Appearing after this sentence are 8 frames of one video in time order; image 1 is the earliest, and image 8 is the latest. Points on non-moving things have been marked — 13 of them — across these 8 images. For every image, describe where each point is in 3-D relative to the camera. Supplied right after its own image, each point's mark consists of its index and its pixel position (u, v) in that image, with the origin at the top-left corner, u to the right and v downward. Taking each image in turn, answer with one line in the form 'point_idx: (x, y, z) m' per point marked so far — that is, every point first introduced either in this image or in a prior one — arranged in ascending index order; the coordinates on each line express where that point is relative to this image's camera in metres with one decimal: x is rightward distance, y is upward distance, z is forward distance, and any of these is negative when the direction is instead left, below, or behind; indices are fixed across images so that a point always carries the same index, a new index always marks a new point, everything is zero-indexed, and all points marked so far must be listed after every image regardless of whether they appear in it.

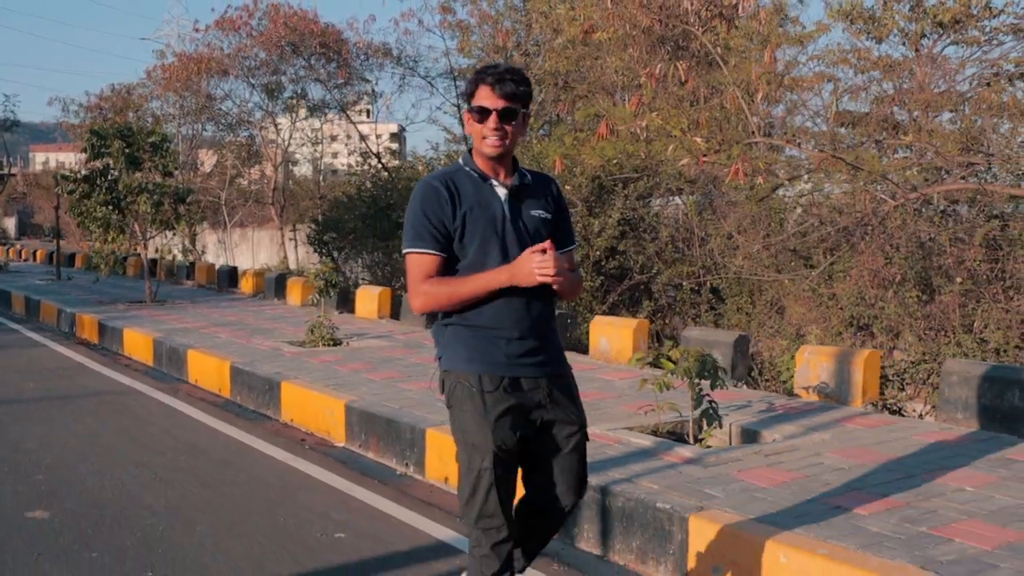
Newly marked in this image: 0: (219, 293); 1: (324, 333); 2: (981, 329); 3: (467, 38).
0: (-4.6, -0.1, +15.7) m
1: (-1.7, -0.4, +8.7) m
2: (+3.8, -0.3, +8.4) m
3: (-0.7, +4.6, +18.9) m
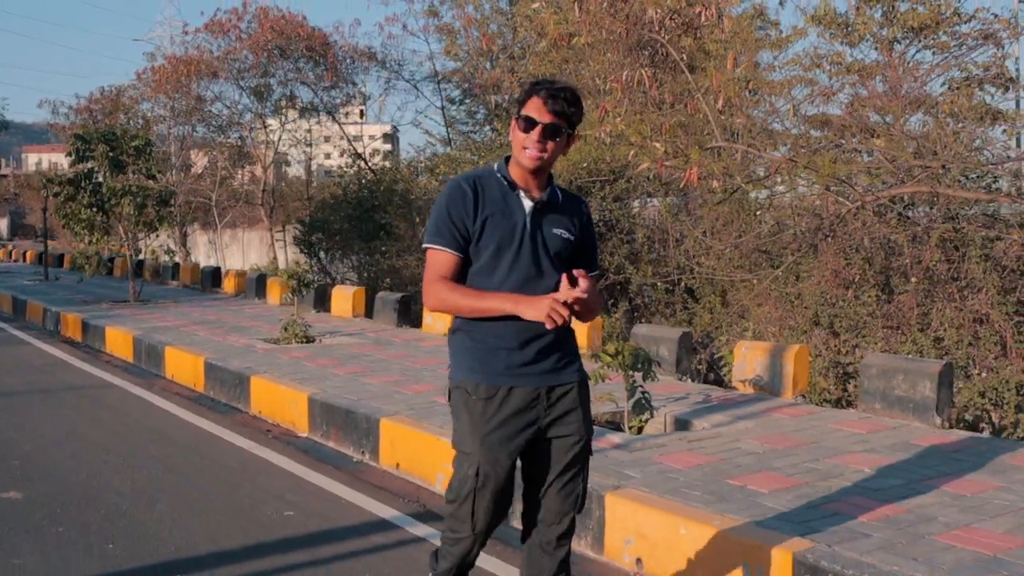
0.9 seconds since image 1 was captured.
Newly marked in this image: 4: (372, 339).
0: (-4.9, -0.1, +15.9) m
1: (-2.0, -0.4, +8.9) m
2: (+3.5, -0.3, +8.6) m
3: (-1.0, +4.6, +19.1) m
4: (-1.4, -0.4, +9.4) m
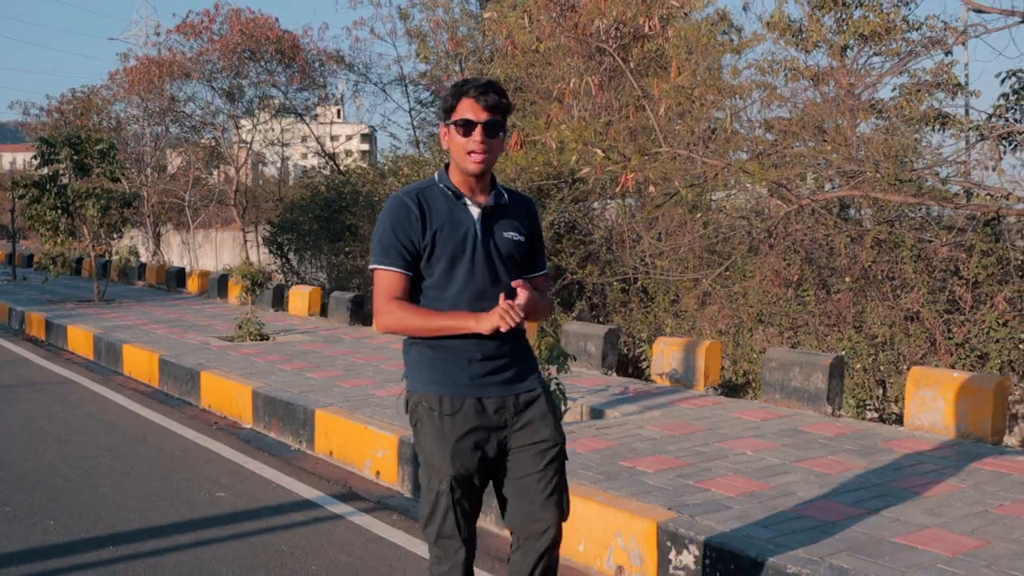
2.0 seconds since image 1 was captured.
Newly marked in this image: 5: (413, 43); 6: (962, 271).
0: (-5.4, -0.1, +16.1) m
1: (-2.4, -0.4, +9.2) m
2: (+3.1, -0.3, +9.0) m
3: (-1.6, +4.6, +19.4) m
4: (-1.9, -0.4, +9.7) m
5: (-1.8, +4.7, +19.9) m
6: (+3.7, +0.1, +8.4) m
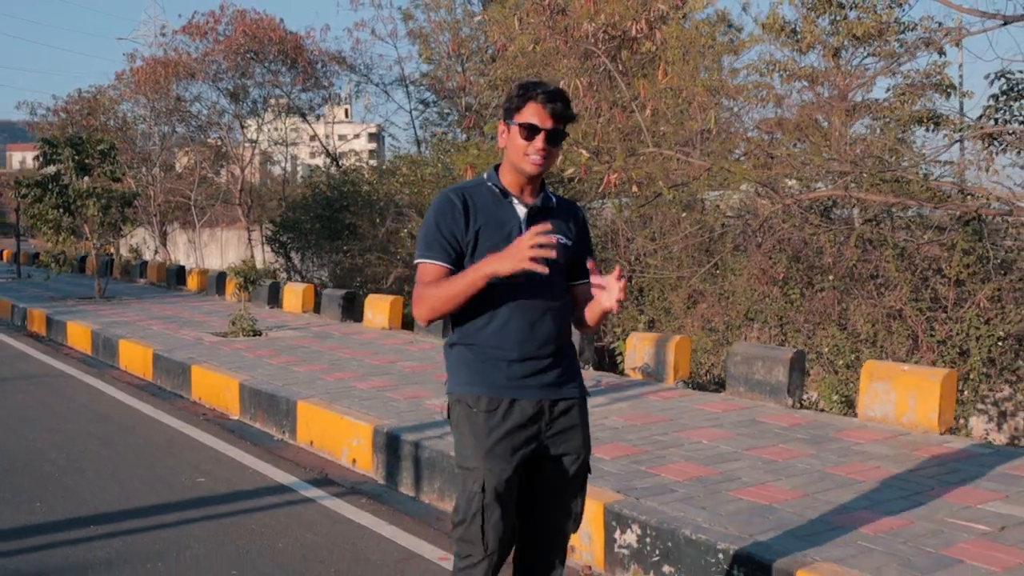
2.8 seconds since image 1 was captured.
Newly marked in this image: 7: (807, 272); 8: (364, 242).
0: (-5.4, 0.0, +16.3) m
1: (-2.5, -0.3, +9.4) m
2: (+3.1, -0.3, +9.2) m
3: (-1.6, +4.6, +19.6) m
4: (-1.9, -0.4, +9.9) m
5: (-1.8, +4.8, +20.1) m
6: (+3.6, +0.1, +8.5) m
7: (+2.7, +0.2, +9.5) m
8: (-2.3, +0.7, +15.7) m
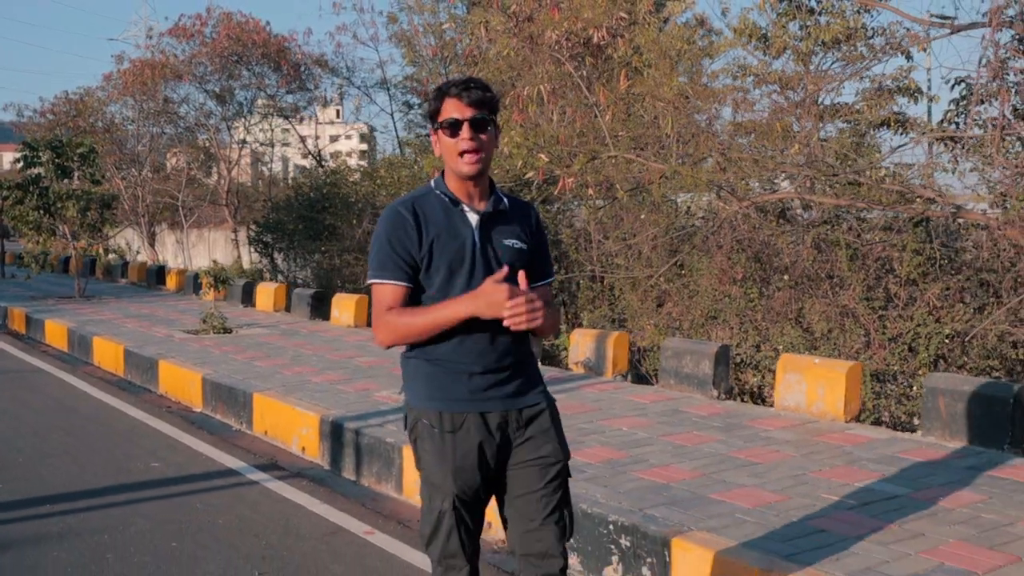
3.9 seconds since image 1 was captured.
0: (-5.8, 0.0, +16.6) m
1: (-2.8, -0.3, +9.7) m
2: (+2.8, -0.3, +9.5) m
3: (-2.0, +4.6, +19.9) m
4: (-2.2, -0.4, +10.1) m
5: (-2.2, +4.8, +20.3) m
6: (+3.3, +0.1, +8.8) m
7: (+2.4, +0.2, +9.8) m
8: (-2.6, +0.7, +15.9) m
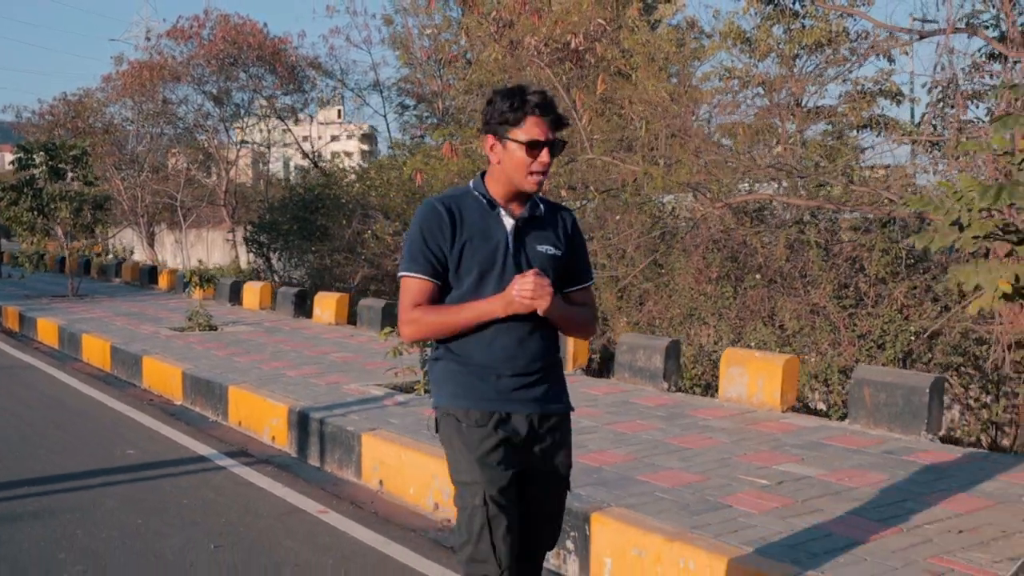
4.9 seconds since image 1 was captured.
0: (-5.9, 0.0, +16.8) m
1: (-2.9, -0.3, +9.9) m
2: (+2.6, -0.3, +9.7) m
3: (-2.1, +4.6, +20.1) m
4: (-2.4, -0.4, +10.4) m
5: (-2.3, +4.8, +20.6) m
6: (+3.1, +0.2, +9.1) m
7: (+2.2, +0.2, +10.1) m
8: (-2.8, +0.7, +16.2) m
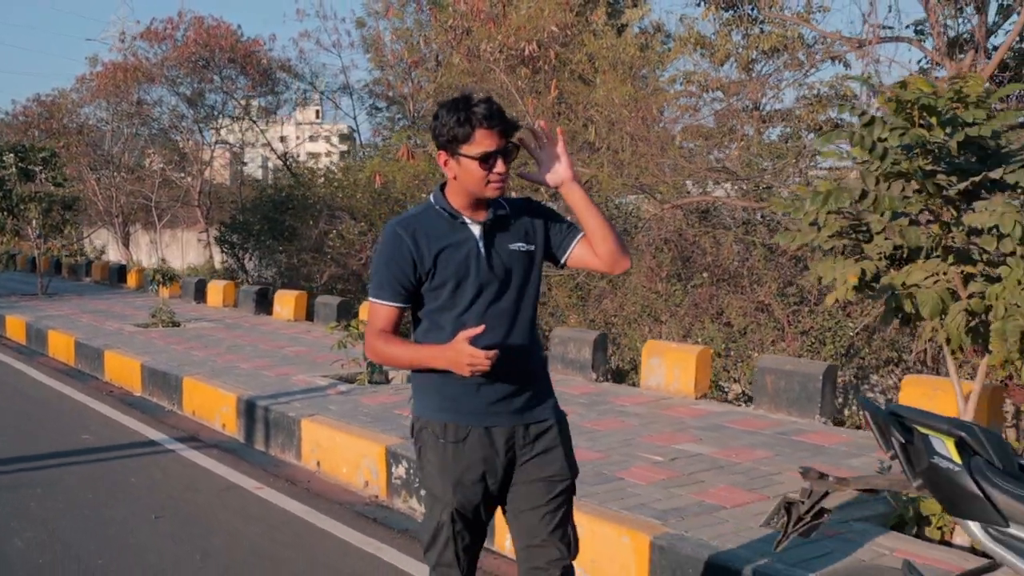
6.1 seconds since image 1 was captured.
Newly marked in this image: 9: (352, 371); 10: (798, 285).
0: (-6.5, 0.0, +17.0) m
1: (-3.3, -0.3, +10.2) m
2: (+2.2, -0.3, +10.1) m
3: (-2.8, +4.7, +20.4) m
4: (-2.8, -0.4, +10.7) m
5: (-3.0, +4.8, +20.9) m
6: (+2.7, +0.2, +9.4) m
7: (+1.8, +0.2, +10.4) m
8: (-3.3, +0.7, +16.5) m
9: (-1.2, -0.6, +7.8) m
10: (+2.7, 0.0, +9.5) m
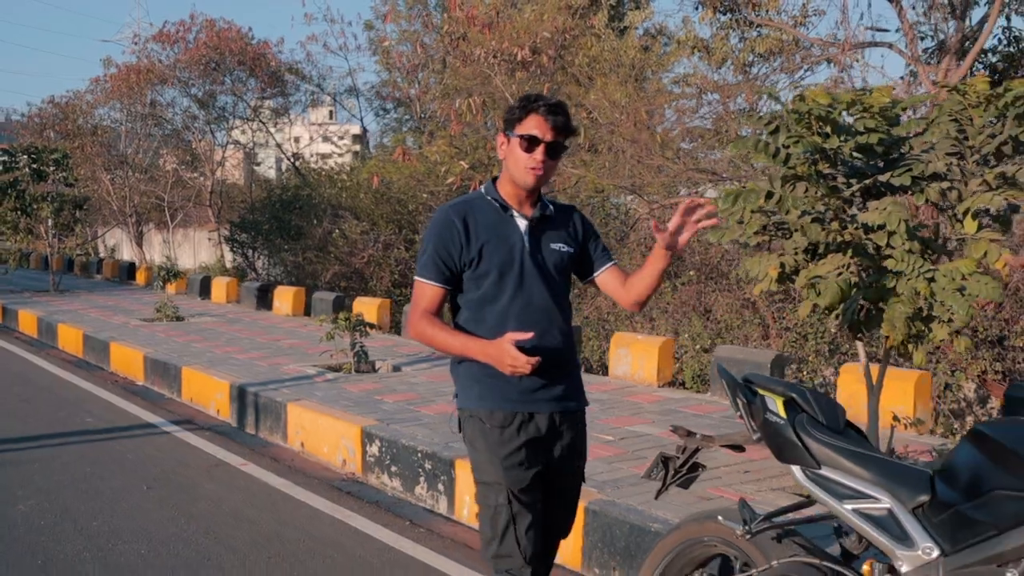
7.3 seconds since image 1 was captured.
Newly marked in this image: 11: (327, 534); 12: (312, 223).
0: (-6.5, 0.0, +17.4) m
1: (-3.4, -0.3, +10.6) m
2: (+2.1, -0.3, +10.4) m
3: (-2.7, +4.7, +20.8) m
4: (-2.9, -0.4, +11.0) m
5: (-2.9, +4.8, +21.2) m
6: (+2.6, +0.2, +9.7) m
7: (+1.8, +0.2, +10.7) m
8: (-3.3, +0.8, +16.8) m
9: (-1.3, -0.6, +8.2) m
10: (+2.6, +0.1, +9.8) m
11: (-0.8, -1.1, +4.7) m
12: (-3.2, +1.1, +16.7) m
